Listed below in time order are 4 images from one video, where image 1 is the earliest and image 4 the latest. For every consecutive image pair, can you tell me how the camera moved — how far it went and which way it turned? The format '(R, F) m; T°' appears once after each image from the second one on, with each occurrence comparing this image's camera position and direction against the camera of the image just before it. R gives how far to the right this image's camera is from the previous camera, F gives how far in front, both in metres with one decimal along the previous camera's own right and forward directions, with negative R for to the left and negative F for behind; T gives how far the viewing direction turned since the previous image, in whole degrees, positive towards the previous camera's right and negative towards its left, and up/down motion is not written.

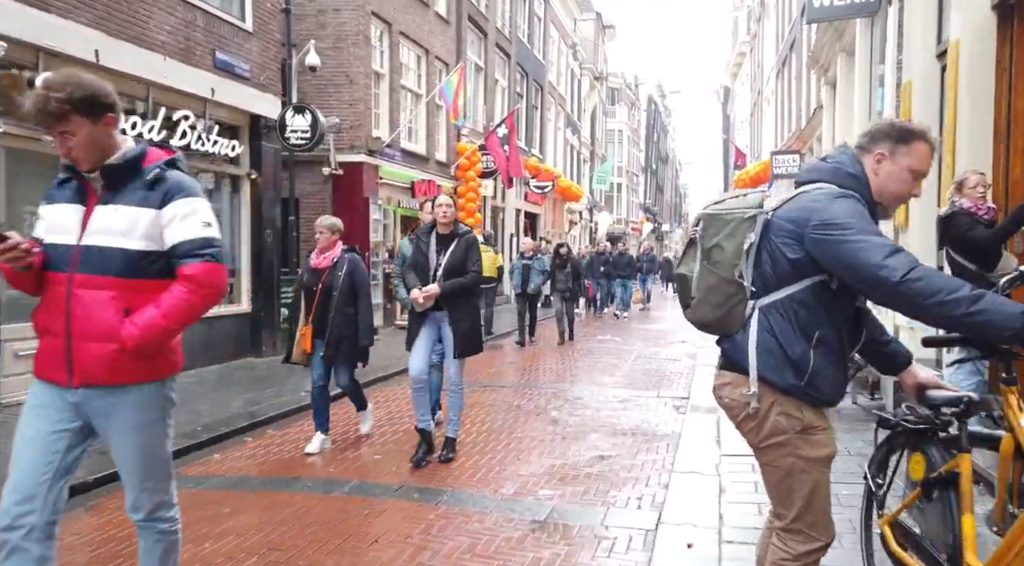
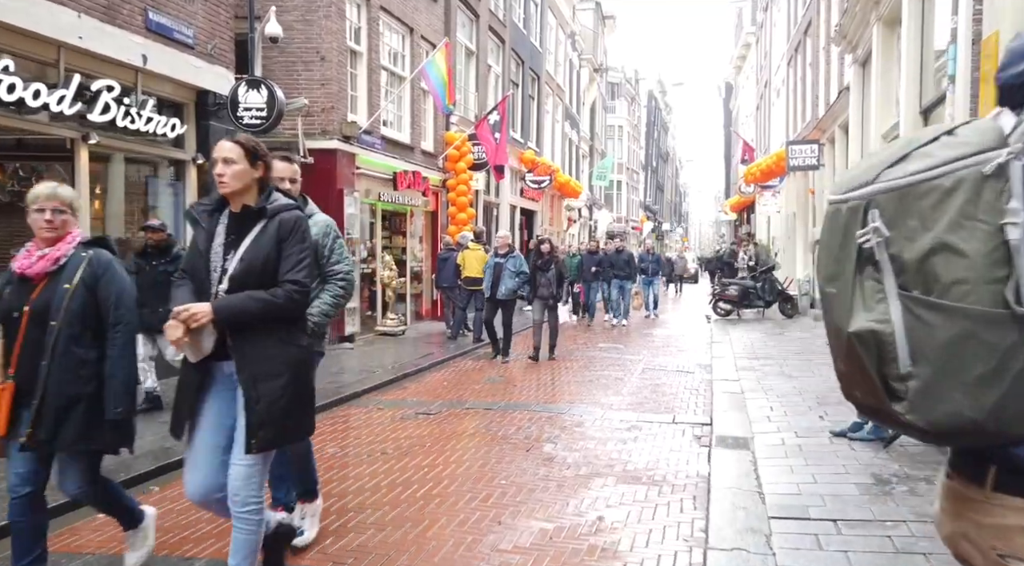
(+0.1, +1.5) m; 0°
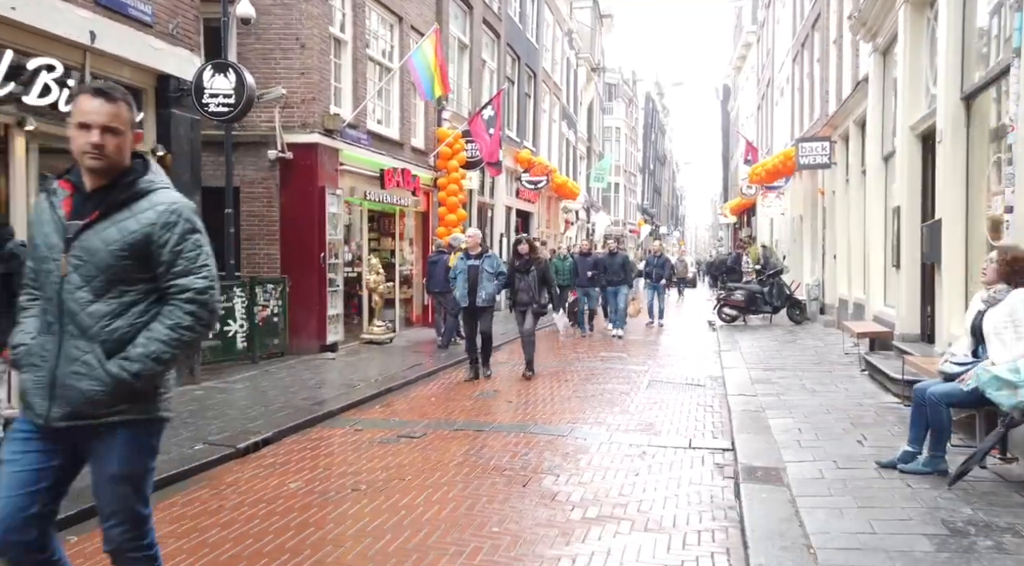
(0.0, +0.9) m; 0°
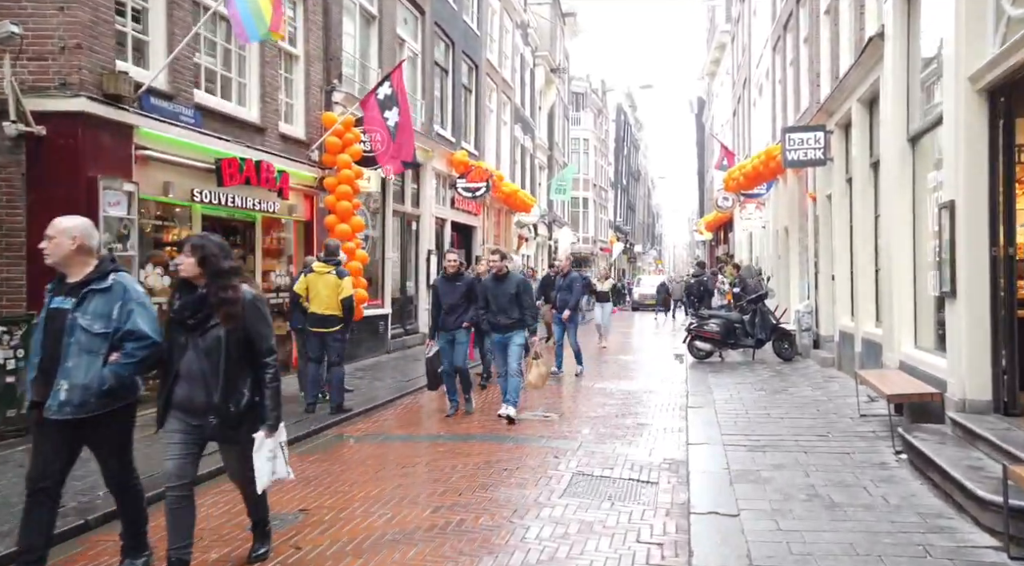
(+1.0, +3.6) m; +1°
